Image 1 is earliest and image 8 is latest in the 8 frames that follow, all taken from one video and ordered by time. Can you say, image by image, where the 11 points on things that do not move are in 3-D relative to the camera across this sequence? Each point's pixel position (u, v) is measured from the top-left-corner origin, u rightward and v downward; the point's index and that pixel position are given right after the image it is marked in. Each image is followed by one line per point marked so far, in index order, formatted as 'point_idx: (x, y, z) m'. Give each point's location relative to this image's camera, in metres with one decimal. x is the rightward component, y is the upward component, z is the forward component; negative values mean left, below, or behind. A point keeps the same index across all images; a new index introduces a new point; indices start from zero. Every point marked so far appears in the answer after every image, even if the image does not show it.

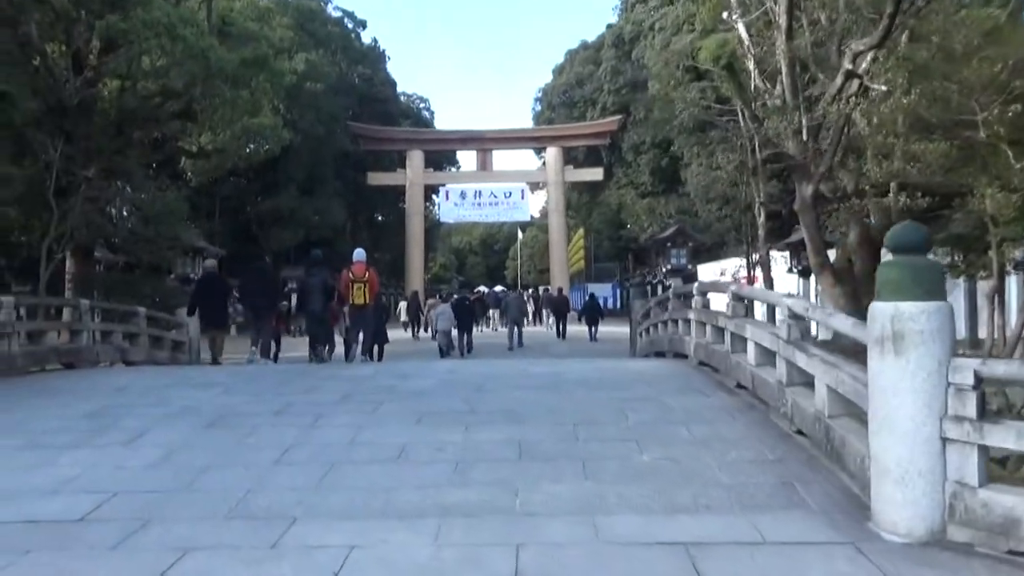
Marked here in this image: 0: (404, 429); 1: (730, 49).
0: (-1.0, -1.3, +7.2) m
1: (+4.6, +5.0, +16.0) m
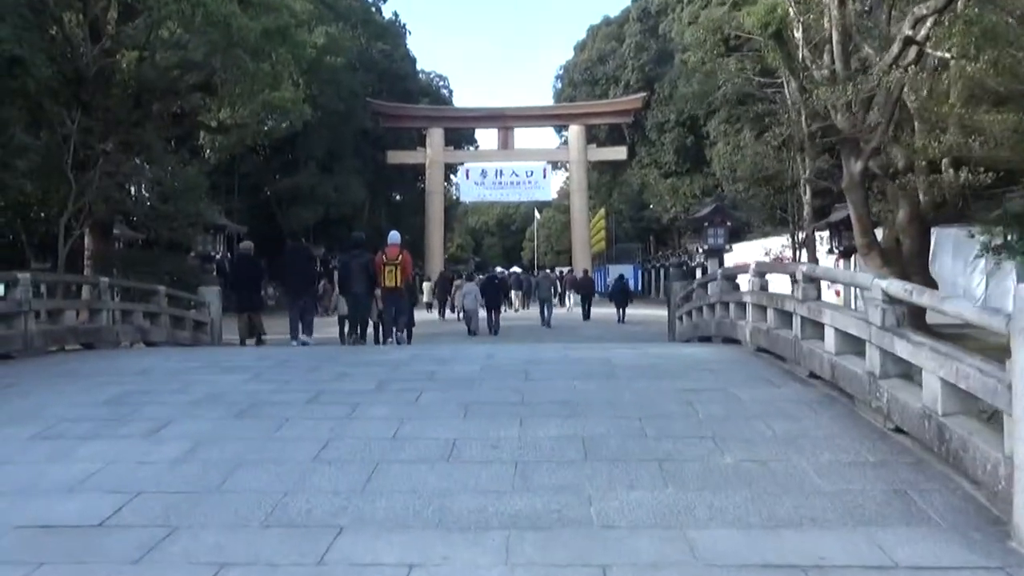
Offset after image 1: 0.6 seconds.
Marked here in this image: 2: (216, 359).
0: (-0.5, -1.1, +6.6) m
1: (+5.3, +5.4, +15.1) m
2: (-4.0, -1.0, +10.3) m
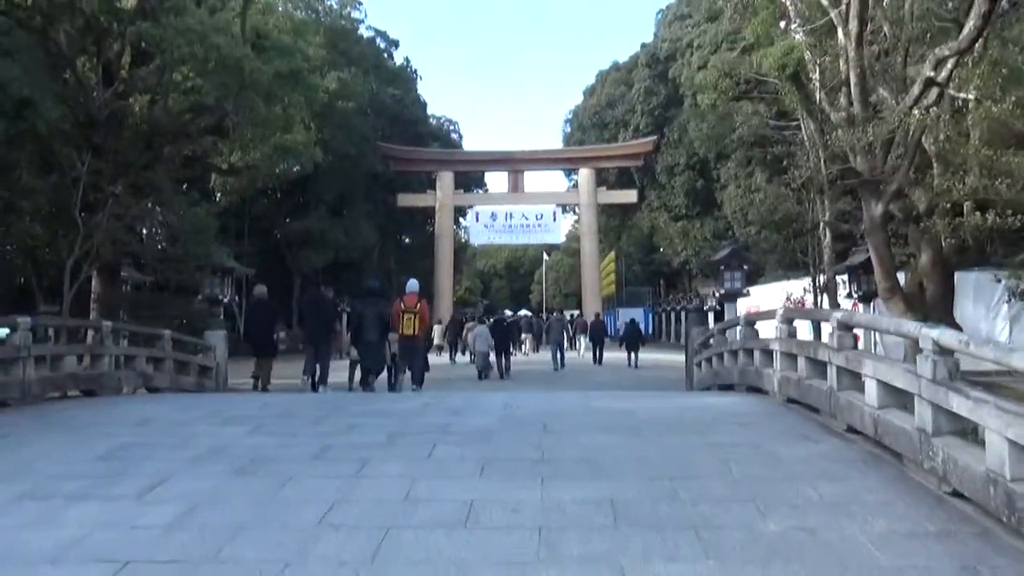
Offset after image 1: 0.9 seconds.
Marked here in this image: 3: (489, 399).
0: (-0.4, -1.5, +6.1) m
1: (+5.6, +4.5, +14.9) m
2: (-3.8, -1.6, +9.9) m
3: (-0.3, -1.5, +10.7) m
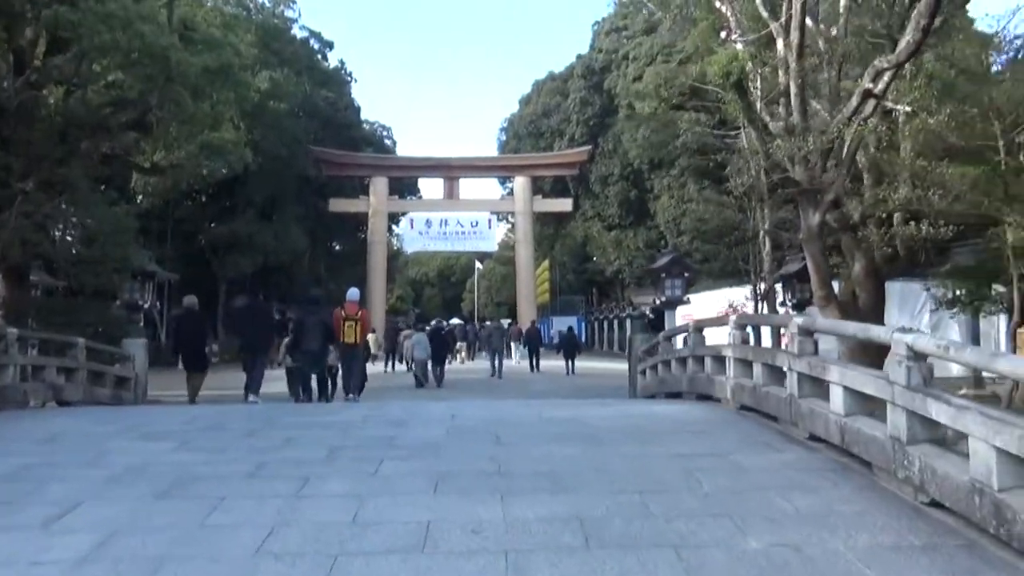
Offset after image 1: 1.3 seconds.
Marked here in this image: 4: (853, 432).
0: (-0.7, -1.5, +5.6) m
1: (+4.5, +4.4, +15.0) m
2: (-4.4, -1.6, +9.1) m
3: (-1.0, -1.6, +10.2) m
4: (+2.8, -1.2, +6.3) m
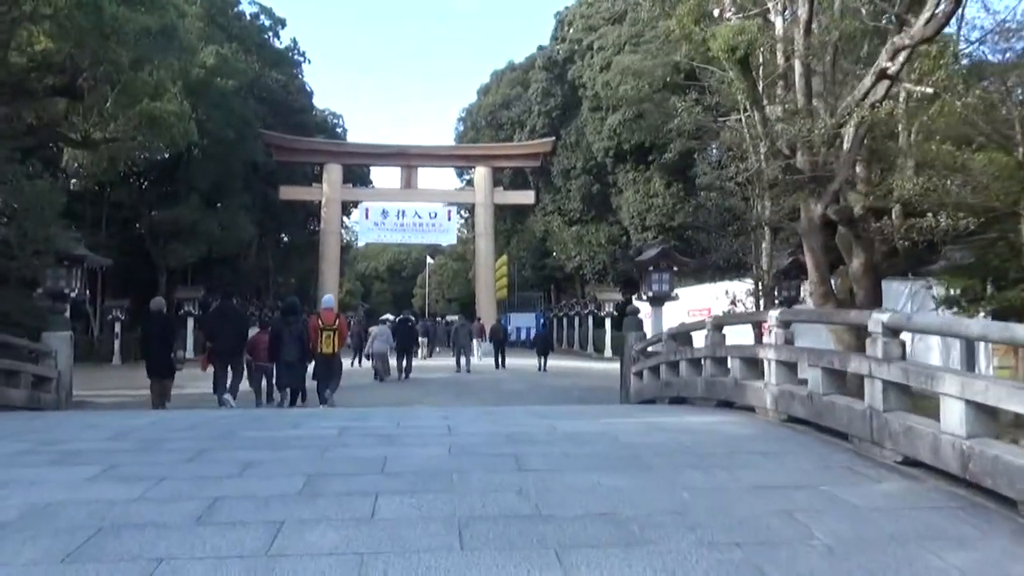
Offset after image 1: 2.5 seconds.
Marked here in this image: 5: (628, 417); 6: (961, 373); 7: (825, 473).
0: (-0.4, -1.4, +4.0) m
1: (+4.2, +4.5, +13.7) m
2: (-4.3, -1.4, +7.3) m
3: (-1.0, -1.5, +8.6) m
4: (+3.1, -1.1, +5.0) m
5: (+1.3, -1.5, +8.8) m
6: (+3.1, -0.6, +5.3) m
7: (+2.3, -1.4, +5.7) m
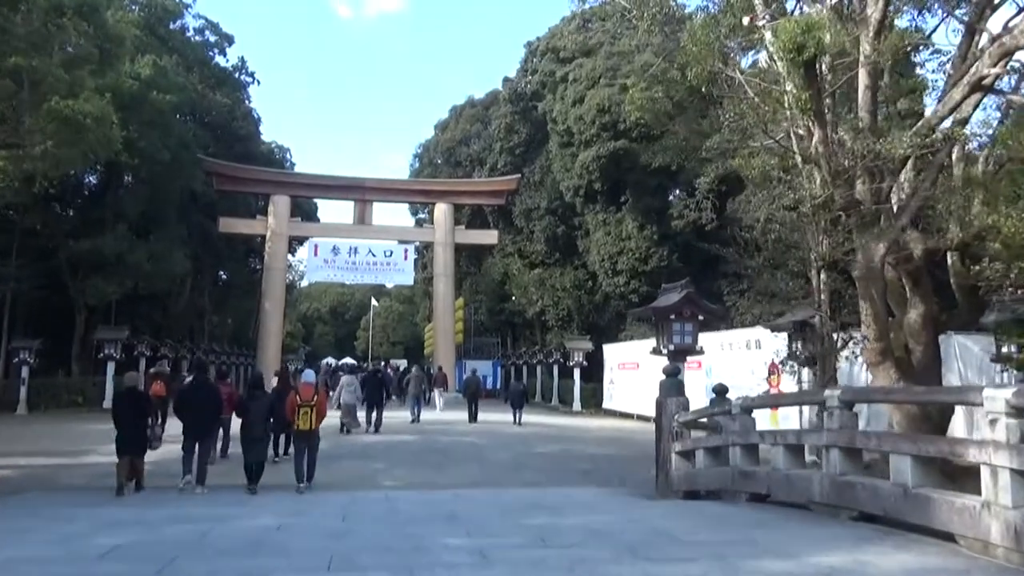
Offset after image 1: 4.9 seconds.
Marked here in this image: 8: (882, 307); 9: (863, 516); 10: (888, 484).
0: (+0.5, -1.6, +0.8) m
1: (+4.5, +3.6, +11.2) m
2: (-3.7, -1.7, +3.8) m
3: (-0.5, -1.9, +5.3) m
4: (+3.9, -1.4, +2.0) m
5: (+1.8, -1.9, +5.7) m
6: (+3.9, -0.9, +2.4) m
7: (+3.0, -1.7, +2.7) m
8: (+6.3, -0.4, +12.8) m
9: (+3.1, -2.0, +6.8) m
10: (+3.1, -1.6, +6.6) m
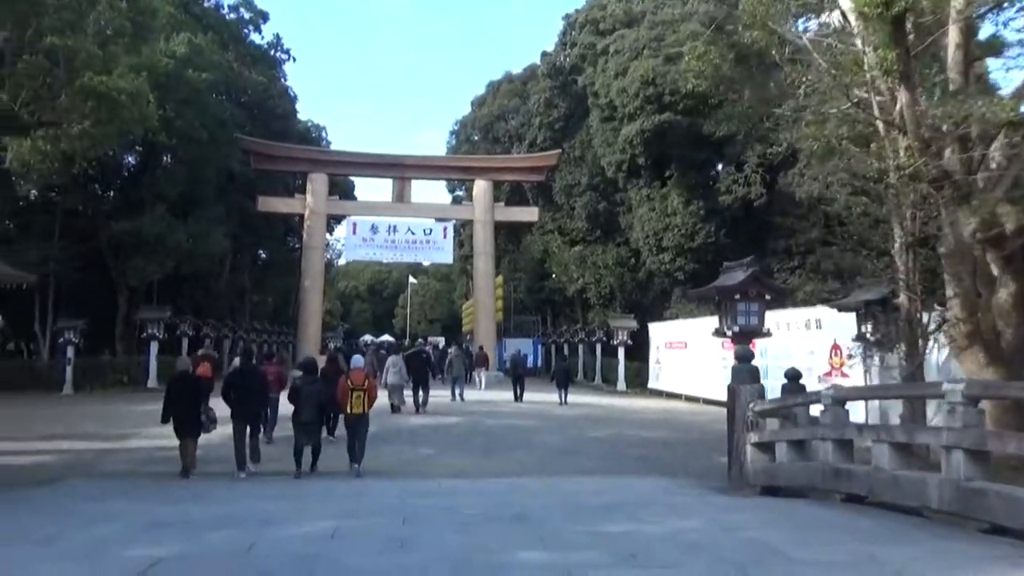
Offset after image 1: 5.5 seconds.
0: (+0.9, -1.6, +0.1) m
1: (+5.3, +3.9, +10.1) m
2: (-3.2, -1.6, +3.2) m
3: (+0.1, -1.7, +4.6) m
4: (+4.3, -1.4, +1.1) m
5: (+2.4, -1.8, +4.9) m
6: (+4.3, -0.8, +1.5) m
7: (+3.5, -1.6, +1.9) m
8: (+7.2, 0.0, +11.7) m
9: (+3.7, -1.8, +5.9) m
10: (+3.8, -1.5, +5.7) m
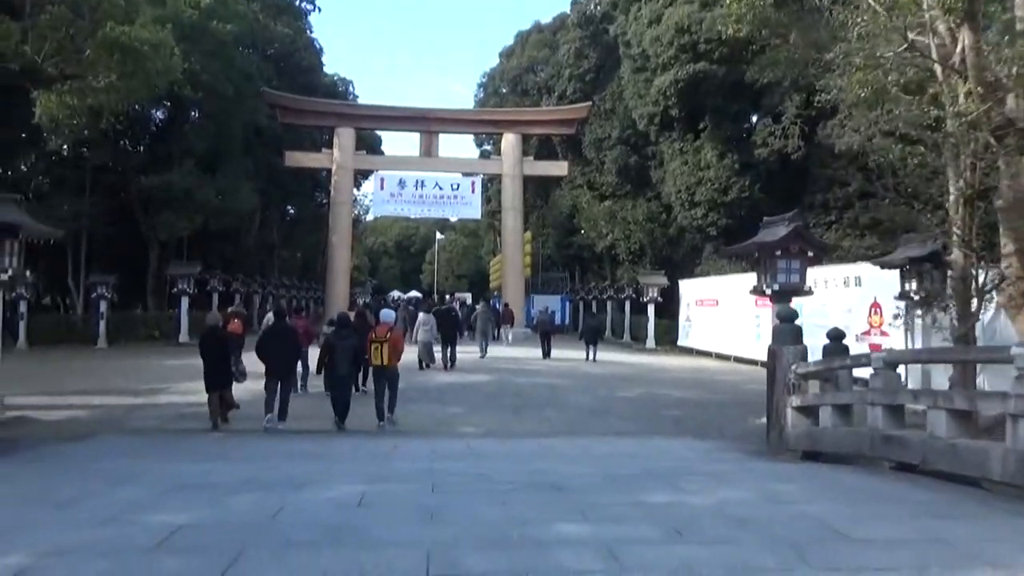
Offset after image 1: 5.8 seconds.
0: (+0.9, -1.6, -0.2) m
1: (+5.7, +4.5, +9.3) m
2: (-3.0, -1.4, +3.0) m
3: (+0.3, -1.5, +4.3) m
4: (+4.3, -1.3, +0.7) m
5: (+2.6, -1.6, +4.6) m
6: (+4.4, -0.8, +1.0) m
7: (+3.6, -1.6, +1.5) m
8: (+7.7, +0.6, +11.1) m
9: (+4.0, -1.5, +5.5) m
10: (+4.0, -1.2, +5.2) m
